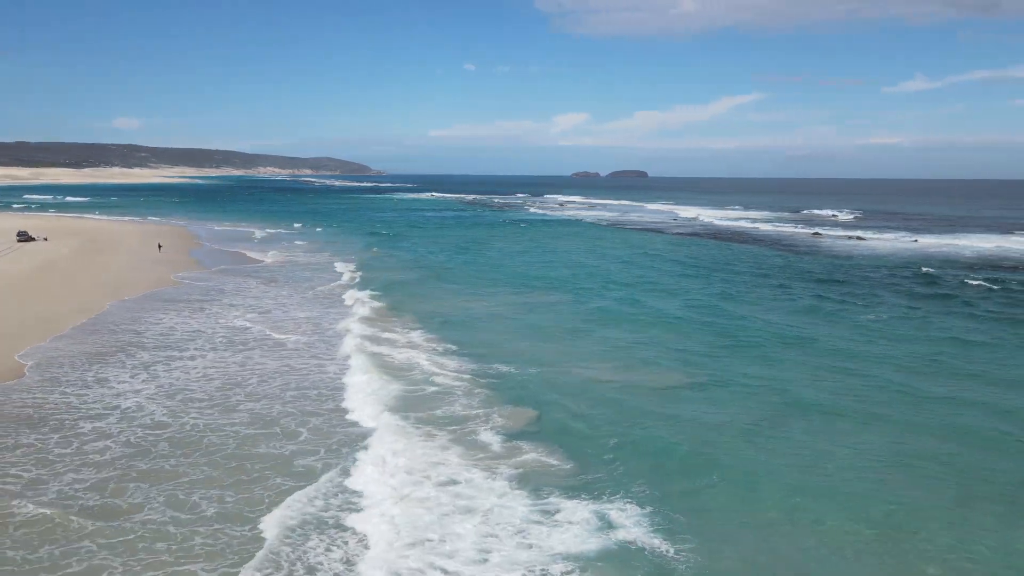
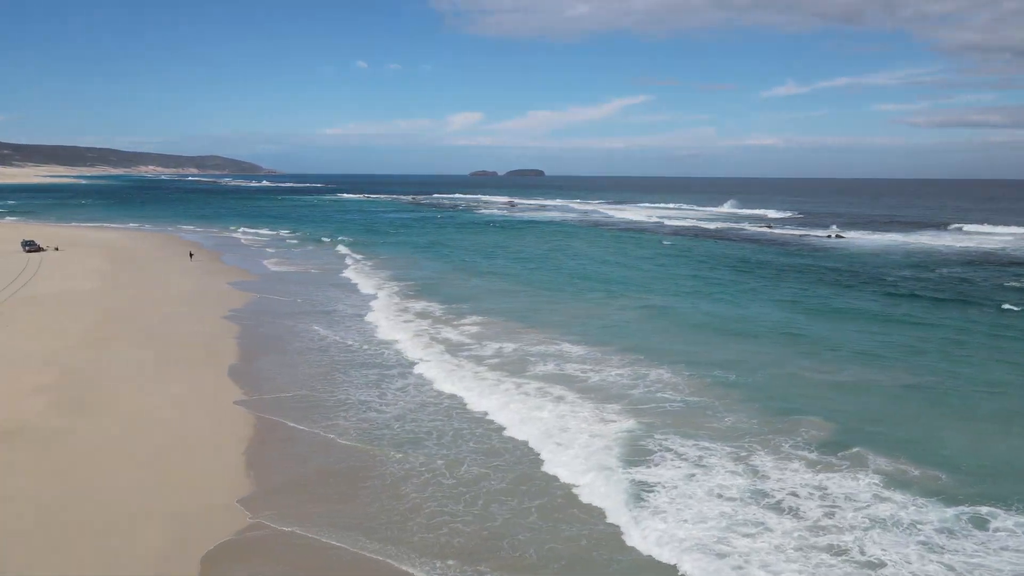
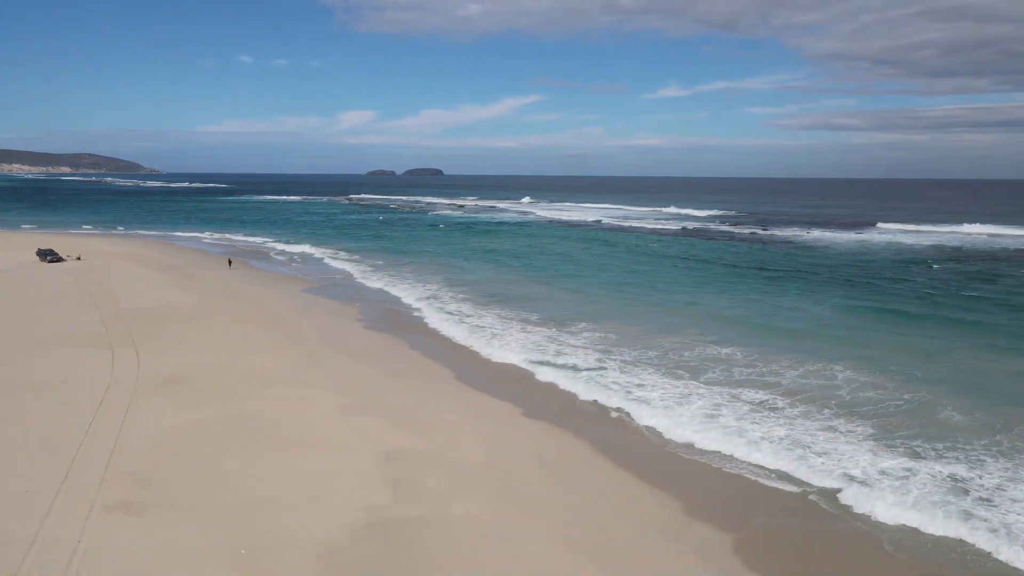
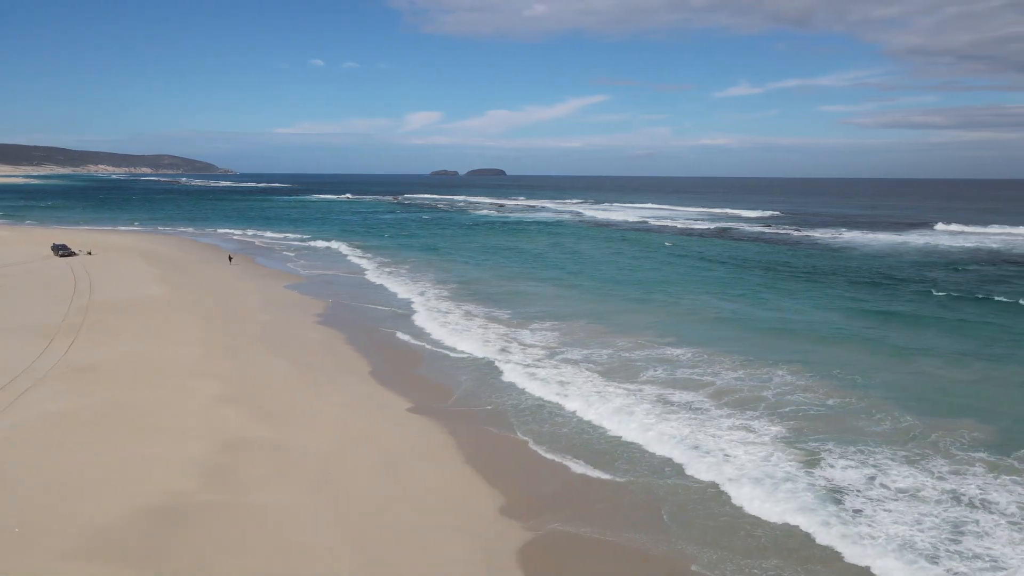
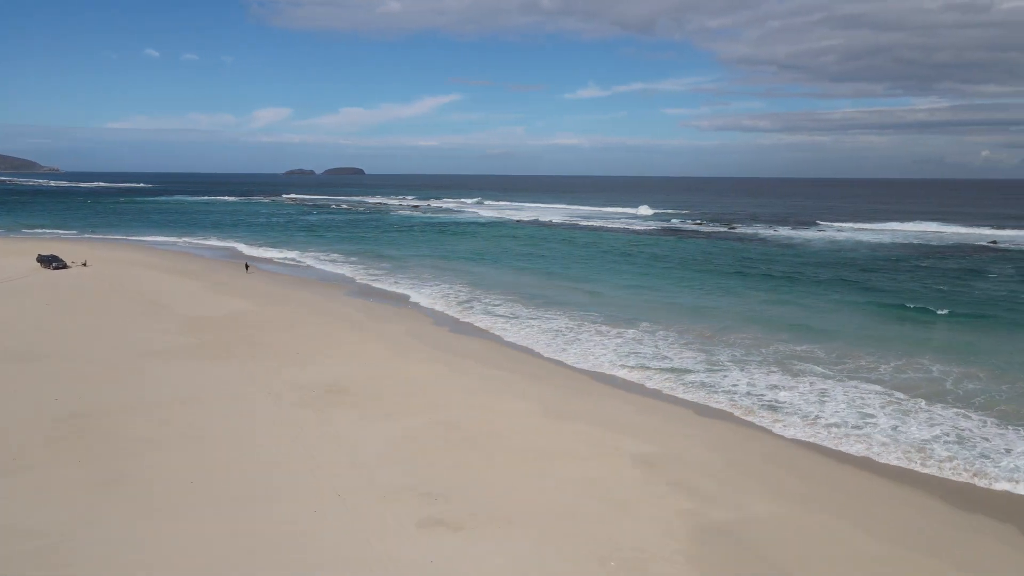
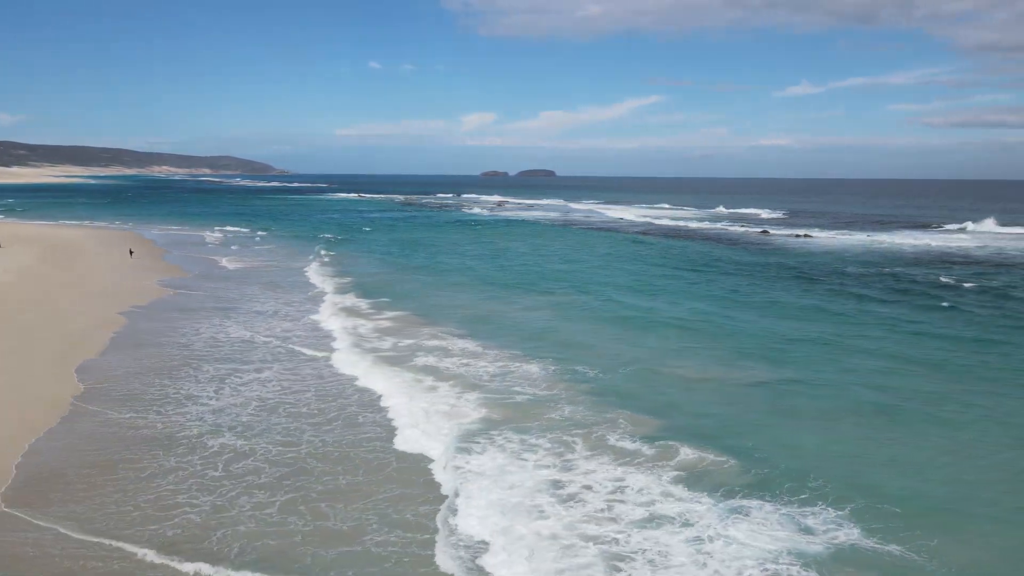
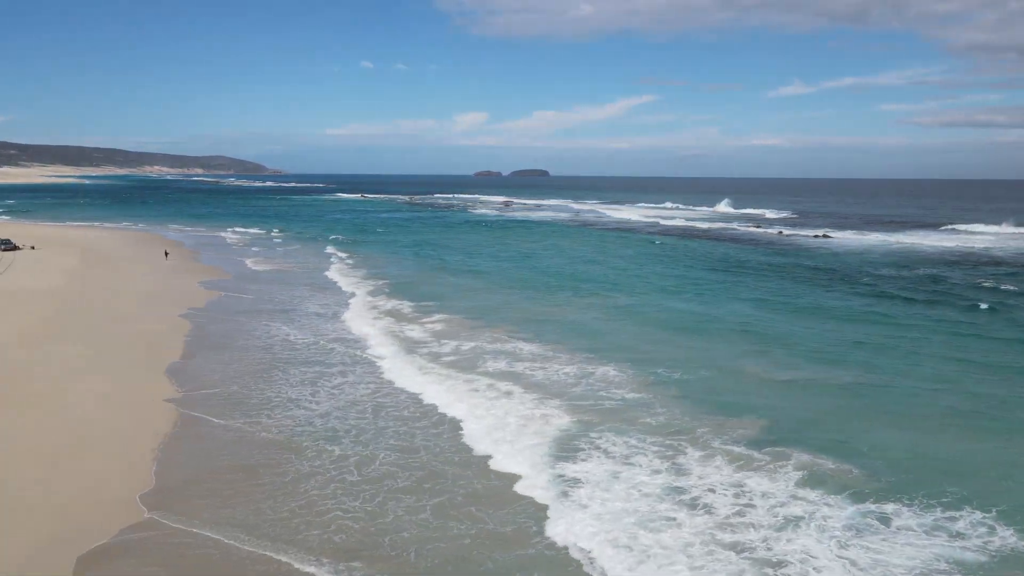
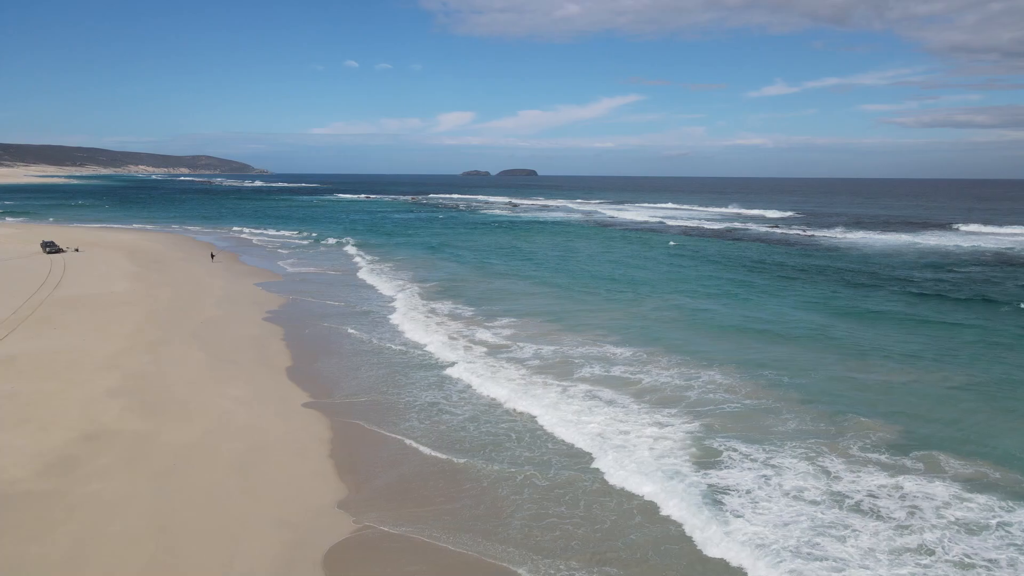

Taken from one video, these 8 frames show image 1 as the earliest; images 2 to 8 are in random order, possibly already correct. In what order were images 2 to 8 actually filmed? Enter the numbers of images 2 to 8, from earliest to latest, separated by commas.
6, 7, 2, 8, 4, 3, 5
